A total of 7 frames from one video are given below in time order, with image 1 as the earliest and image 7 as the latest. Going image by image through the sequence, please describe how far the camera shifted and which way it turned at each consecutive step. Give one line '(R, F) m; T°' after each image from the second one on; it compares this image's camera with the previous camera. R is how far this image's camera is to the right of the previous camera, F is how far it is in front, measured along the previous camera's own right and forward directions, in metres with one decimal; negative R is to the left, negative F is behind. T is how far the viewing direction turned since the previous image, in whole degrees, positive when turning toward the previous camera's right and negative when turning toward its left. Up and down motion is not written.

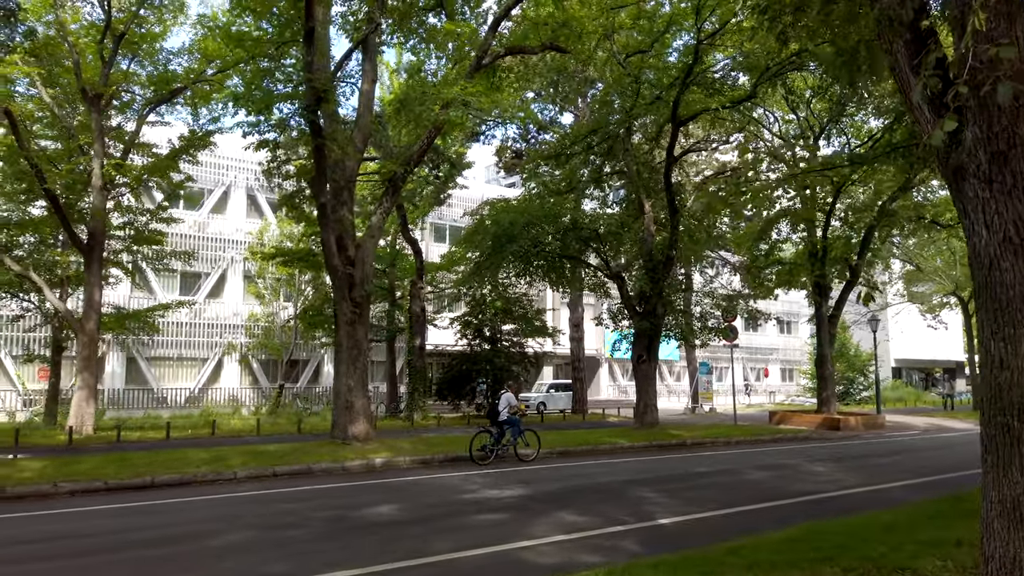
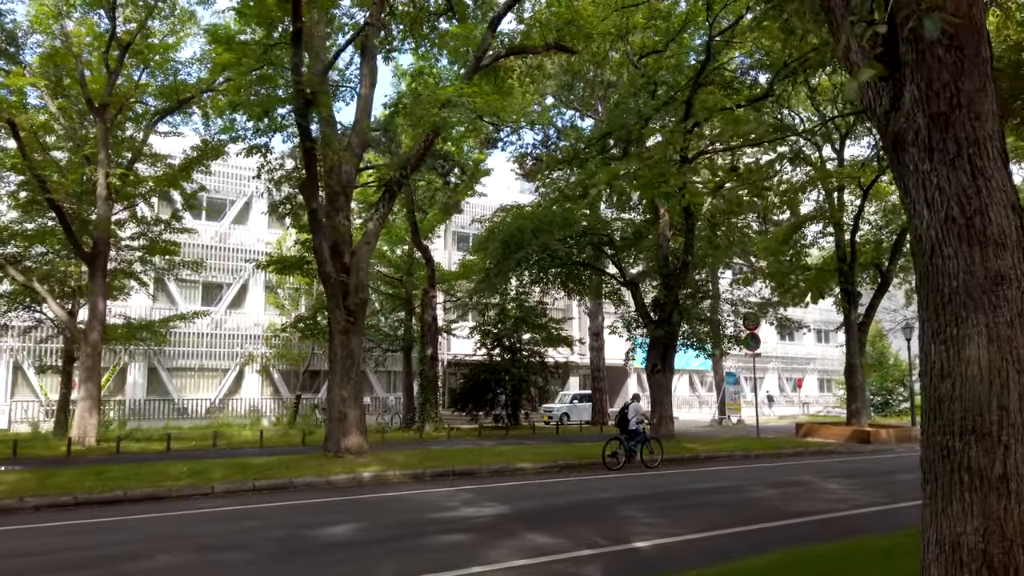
(+0.8, +0.6) m; -3°
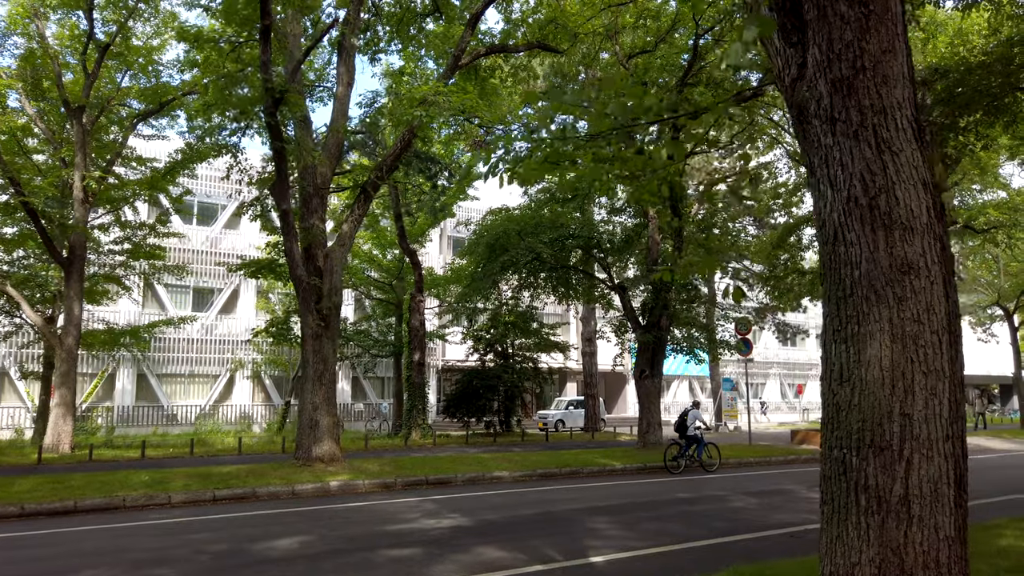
(+0.6, +0.4) m; -1°
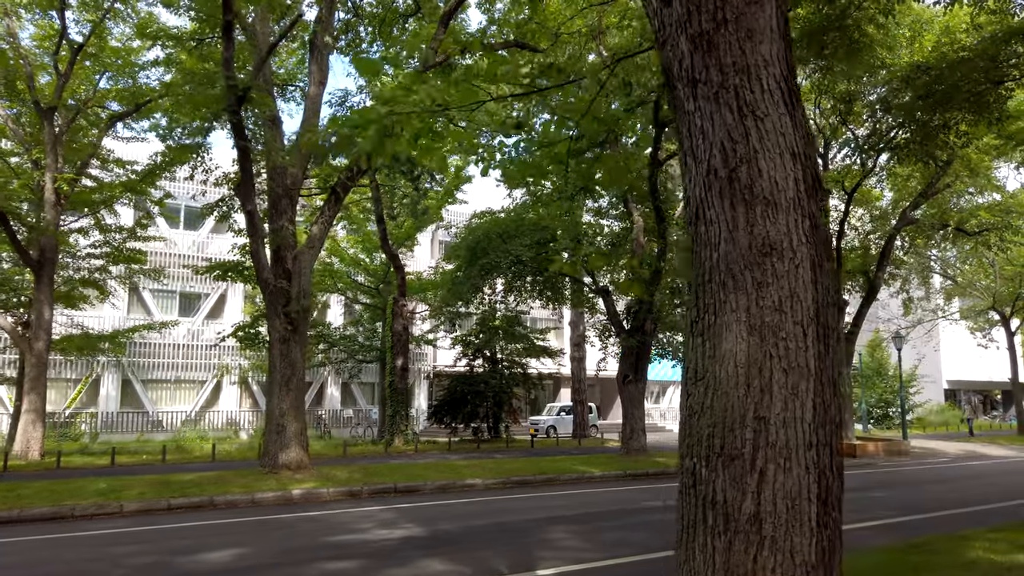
(+0.5, +0.3) m; 0°
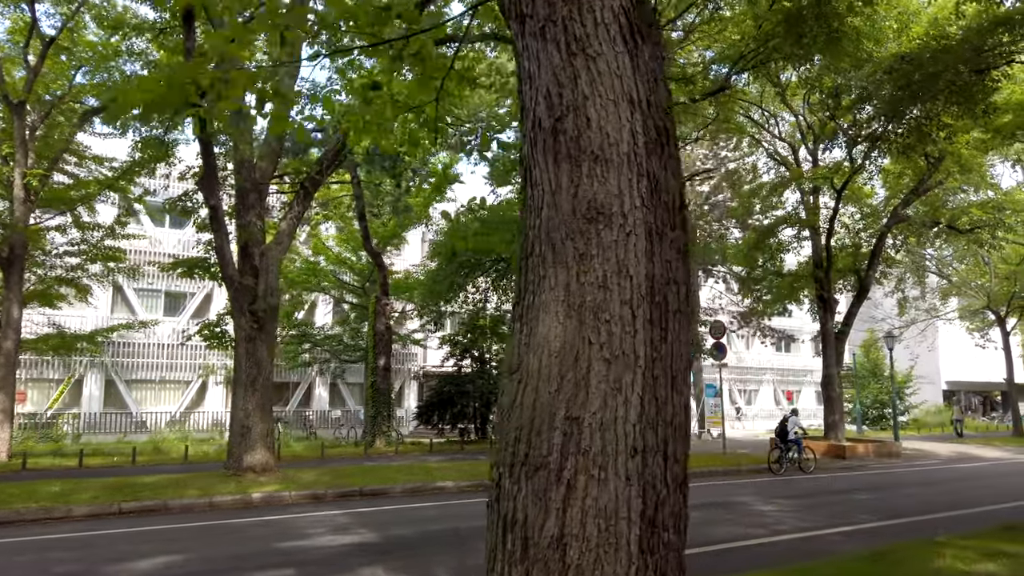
(+0.5, +0.4) m; 0°
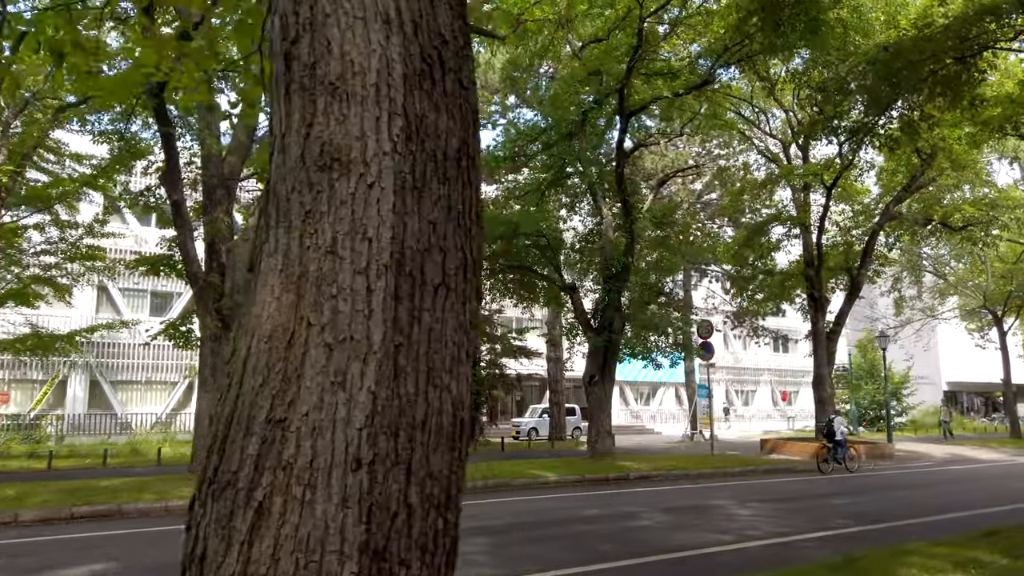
(+0.5, +0.4) m; 0°
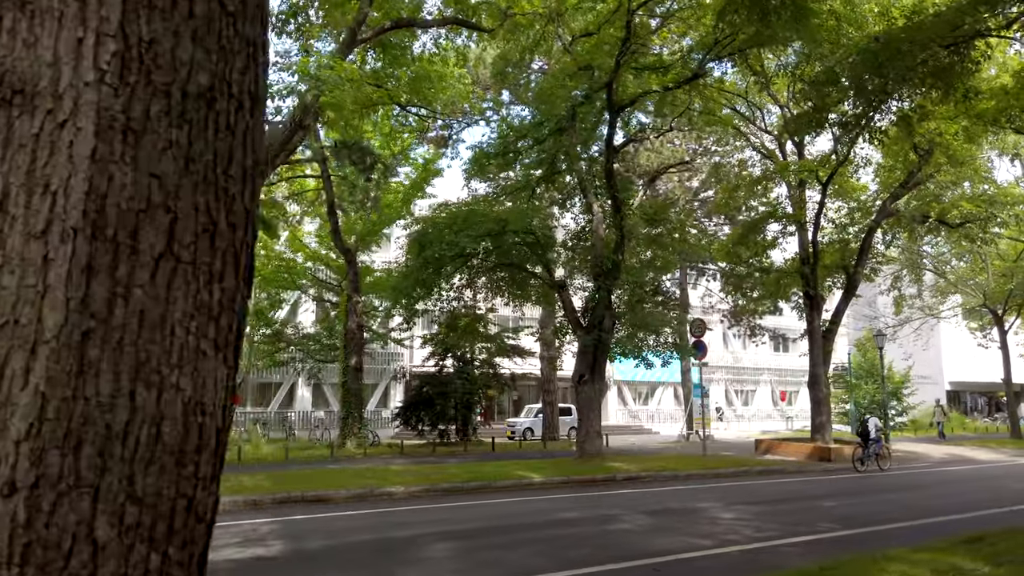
(+0.4, +0.3) m; 0°
